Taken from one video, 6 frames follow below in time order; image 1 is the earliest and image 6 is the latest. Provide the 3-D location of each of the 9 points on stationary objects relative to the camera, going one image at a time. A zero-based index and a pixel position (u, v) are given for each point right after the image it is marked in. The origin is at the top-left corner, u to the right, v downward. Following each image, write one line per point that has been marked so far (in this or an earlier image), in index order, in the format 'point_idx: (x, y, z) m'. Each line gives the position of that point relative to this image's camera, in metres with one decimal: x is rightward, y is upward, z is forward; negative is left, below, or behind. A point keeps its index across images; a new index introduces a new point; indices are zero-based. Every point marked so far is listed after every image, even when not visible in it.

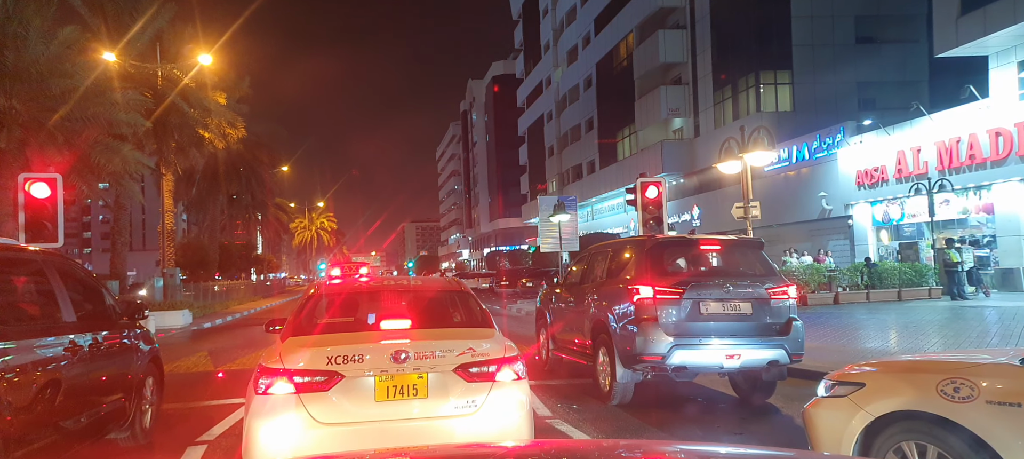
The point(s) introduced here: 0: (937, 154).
0: (+11.1, +2.0, +19.7) m
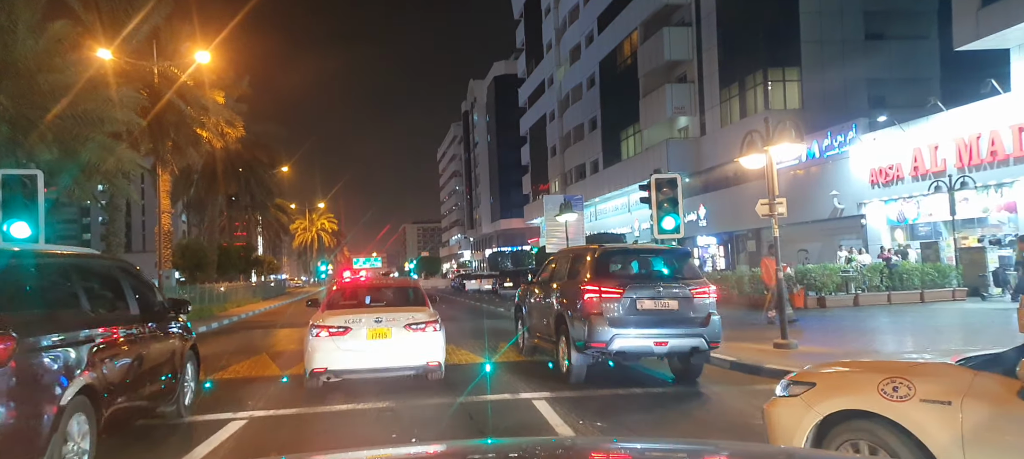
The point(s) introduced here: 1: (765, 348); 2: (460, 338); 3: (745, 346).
0: (+11.2, +2.0, +19.1) m
1: (+4.5, -2.0, +12.9) m
2: (-1.4, -2.7, +19.3) m
3: (+4.2, -2.1, +13.2) m
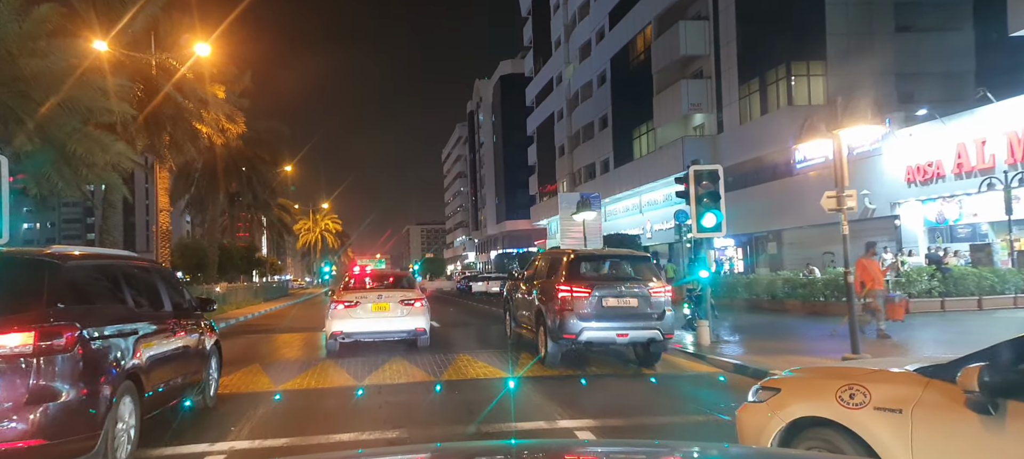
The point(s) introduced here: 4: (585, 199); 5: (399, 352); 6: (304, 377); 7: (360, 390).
0: (+11.6, +2.0, +17.9) m
1: (+4.8, -2.0, +11.7) m
2: (-1.0, -2.7, +18.2) m
3: (+4.5, -2.1, +12.1) m
4: (+1.8, +0.8, +19.3) m
5: (-2.4, -2.6, +16.4) m
6: (-3.1, -2.3, +11.4) m
7: (-2.0, -2.2, +10.0) m
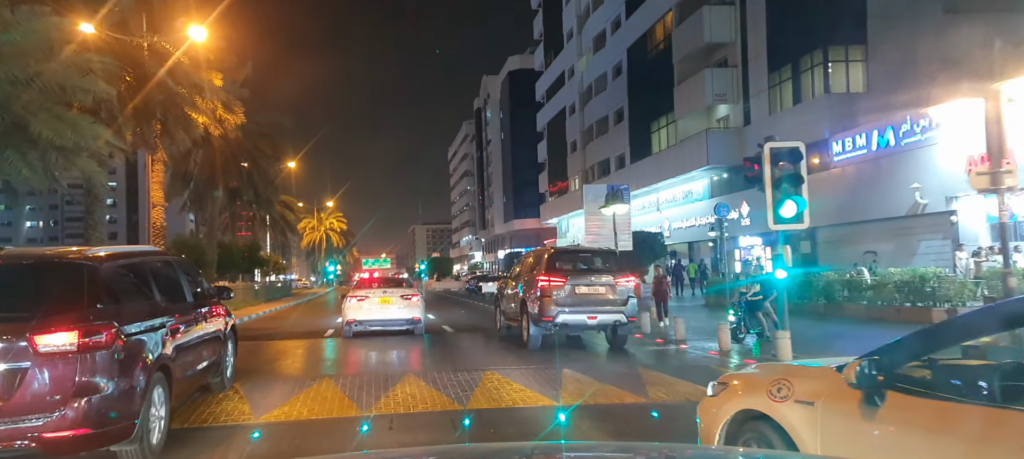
0: (+12.1, +2.0, +16.1) m
1: (+5.2, -1.9, +10.0) m
2: (-0.6, -2.6, +16.5) m
3: (+4.9, -2.0, +10.3) m
4: (+2.3, +0.9, +17.5) m
5: (-2.0, -2.5, +14.7) m
6: (-2.7, -2.2, +9.7) m
7: (-1.6, -2.1, +8.3) m
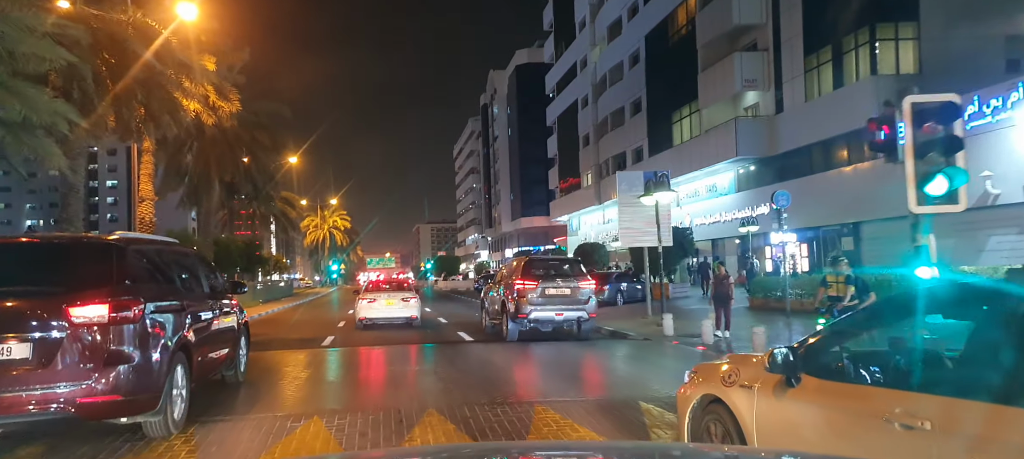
0: (+12.5, +2.2, +13.9) m
1: (+5.6, -1.8, +7.9) m
2: (-0.1, -2.5, +14.4) m
3: (+5.3, -1.8, +8.2) m
4: (+2.8, +1.0, +15.4) m
5: (-1.5, -2.4, +12.7) m
6: (-2.3, -2.0, +7.6) m
7: (-1.2, -1.9, +6.2) m
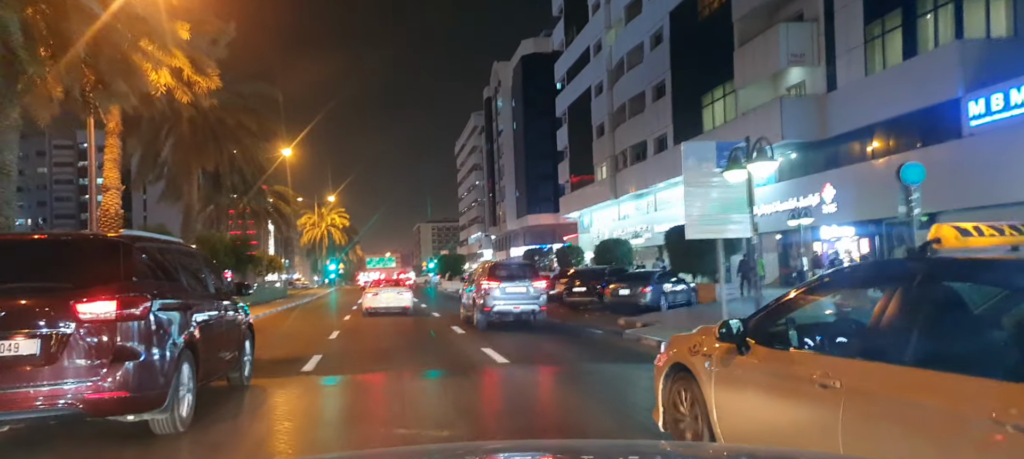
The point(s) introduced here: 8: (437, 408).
0: (+13.1, +2.4, +10.6) m
1: (+6.2, -1.6, +4.6) m
2: (+0.5, -2.3, +11.1) m
3: (+5.9, -1.6, +4.9) m
4: (+3.3, +1.2, +12.1) m
5: (-1.0, -2.2, +9.3) m
6: (-1.7, -1.8, +4.3) m
7: (-0.6, -1.7, +2.9) m
8: (-0.9, -2.2, +8.9) m
